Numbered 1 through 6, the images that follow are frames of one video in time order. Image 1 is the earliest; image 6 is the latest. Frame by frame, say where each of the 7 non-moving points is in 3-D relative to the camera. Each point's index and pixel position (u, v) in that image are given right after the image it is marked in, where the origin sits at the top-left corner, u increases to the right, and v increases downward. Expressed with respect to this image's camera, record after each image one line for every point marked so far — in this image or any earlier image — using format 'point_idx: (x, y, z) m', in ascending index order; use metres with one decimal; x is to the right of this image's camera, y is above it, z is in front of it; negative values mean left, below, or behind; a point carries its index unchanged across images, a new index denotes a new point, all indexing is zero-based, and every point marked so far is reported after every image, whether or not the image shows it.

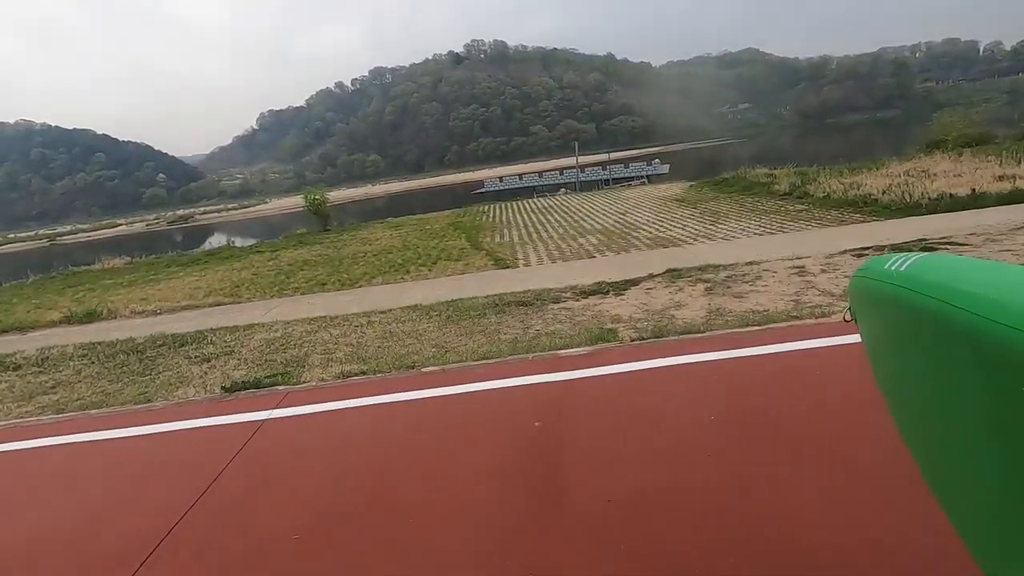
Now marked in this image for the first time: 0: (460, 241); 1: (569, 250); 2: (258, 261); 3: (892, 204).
0: (-1.7, +1.5, +17.3) m
1: (+1.5, +1.0, +14.1) m
2: (-8.9, +1.0, +18.9) m
3: (+9.8, +2.2, +13.8) m
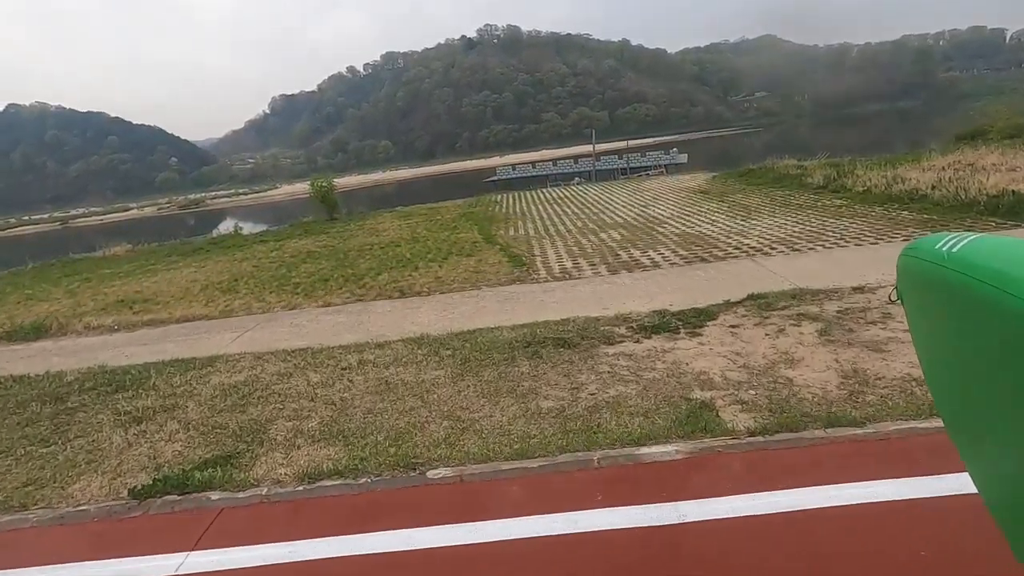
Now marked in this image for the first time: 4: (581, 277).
0: (-1.2, +1.7, +16.3) m
1: (+1.9, +1.0, +13.1) m
2: (-8.4, +1.2, +18.1) m
3: (+10.3, +2.1, +12.6) m
4: (+1.3, +0.2, +10.3) m
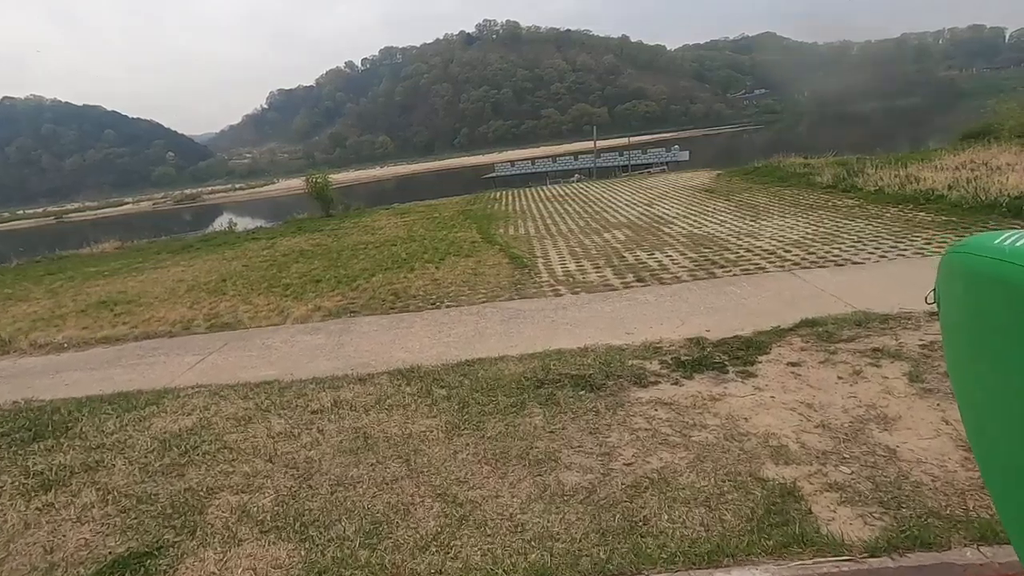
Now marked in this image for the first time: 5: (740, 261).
0: (-1.2, +1.6, +15.7) m
1: (+1.9, +1.0, +12.6) m
2: (-8.4, +1.3, +17.5) m
3: (+10.3, +1.9, +12.1) m
4: (+1.4, +0.1, +9.8) m
5: (+4.2, +0.5, +9.9) m
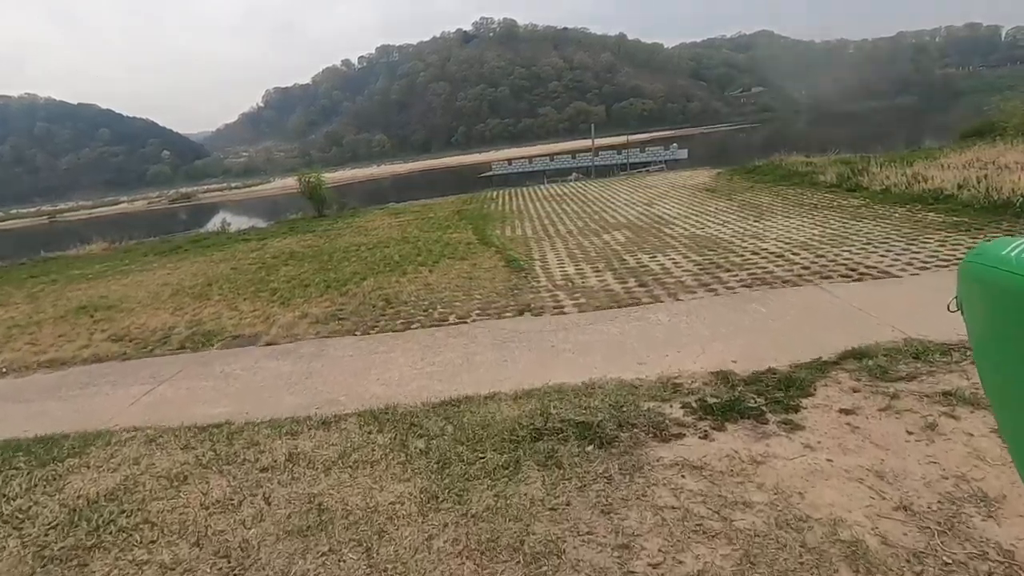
0: (-1.3, +1.6, +15.3) m
1: (+1.8, +0.9, +12.2) m
2: (-8.5, +1.2, +17.0) m
3: (+10.2, +1.9, +11.7) m
4: (+1.3, +0.1, +9.4) m
5: (+4.1, +0.4, +9.5) m
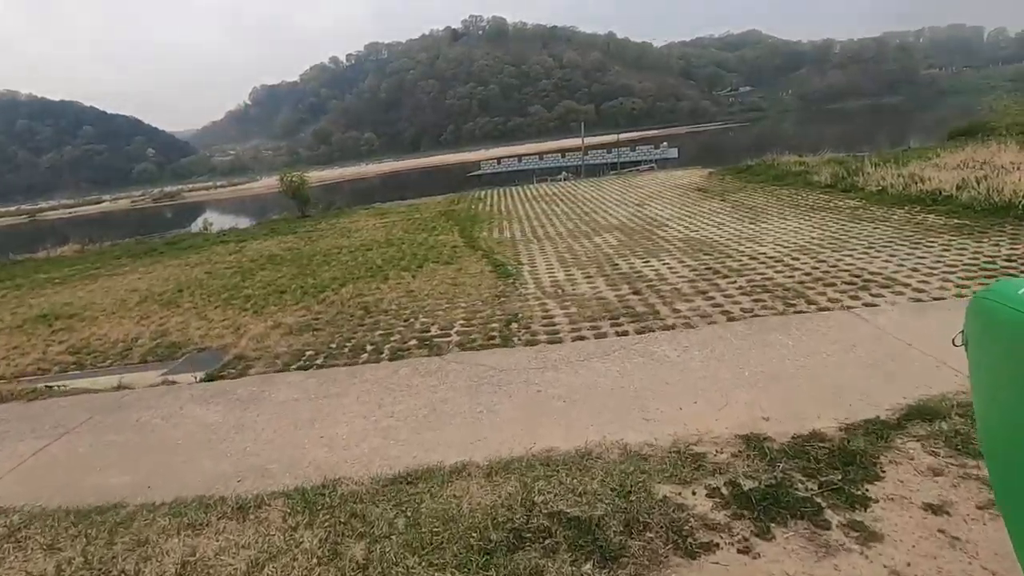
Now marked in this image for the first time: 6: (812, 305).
0: (-1.6, +1.4, +14.7) m
1: (+1.5, +0.8, +11.7) m
2: (-8.9, +1.0, +16.3) m
3: (+9.9, +1.8, +11.4) m
4: (+1.1, -0.1, +8.9) m
5: (+3.9, +0.3, +9.0) m
6: (+4.1, -0.2, +7.3) m
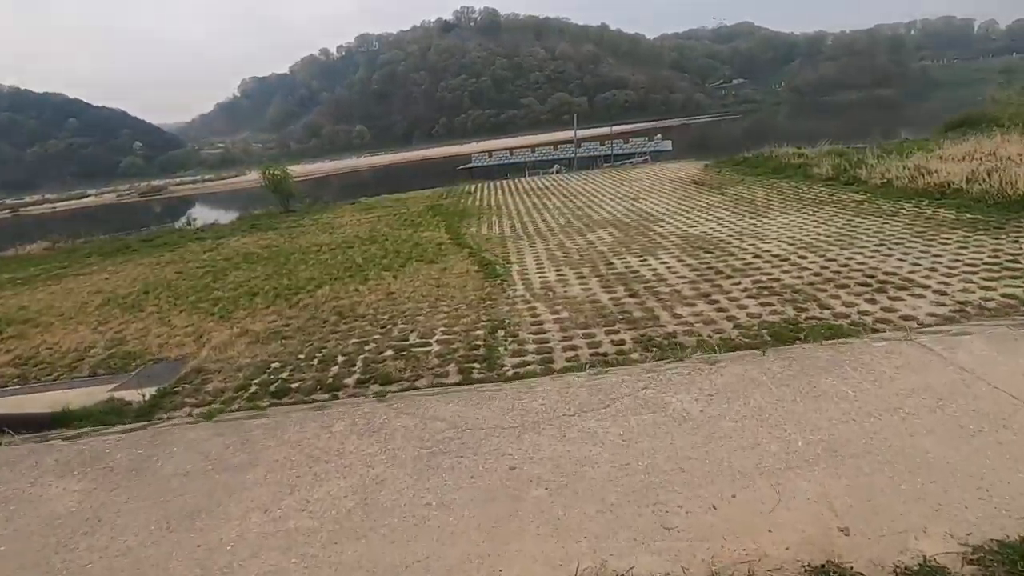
0: (-1.9, +1.5, +14.0) m
1: (+1.3, +0.8, +11.0) m
2: (-9.2, +1.1, +15.5) m
3: (+9.7, +1.8, +10.8) m
4: (+0.9, -0.1, +8.2) m
5: (+3.7, +0.3, +8.4) m
6: (+3.9, -0.3, +6.7) m
